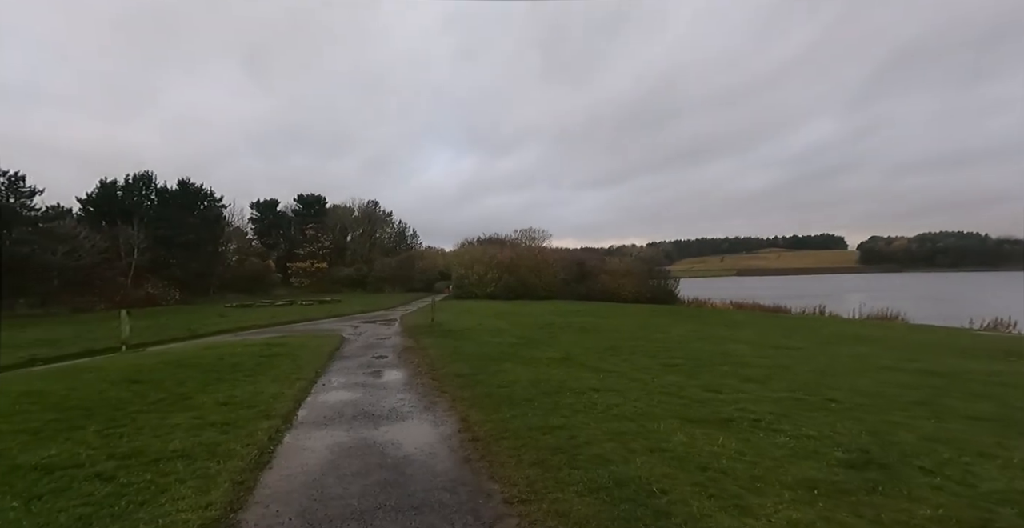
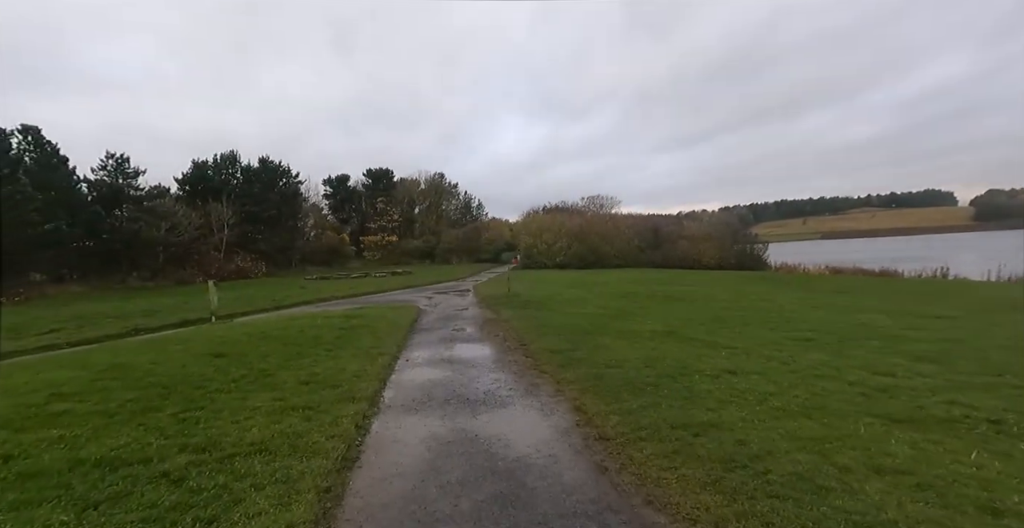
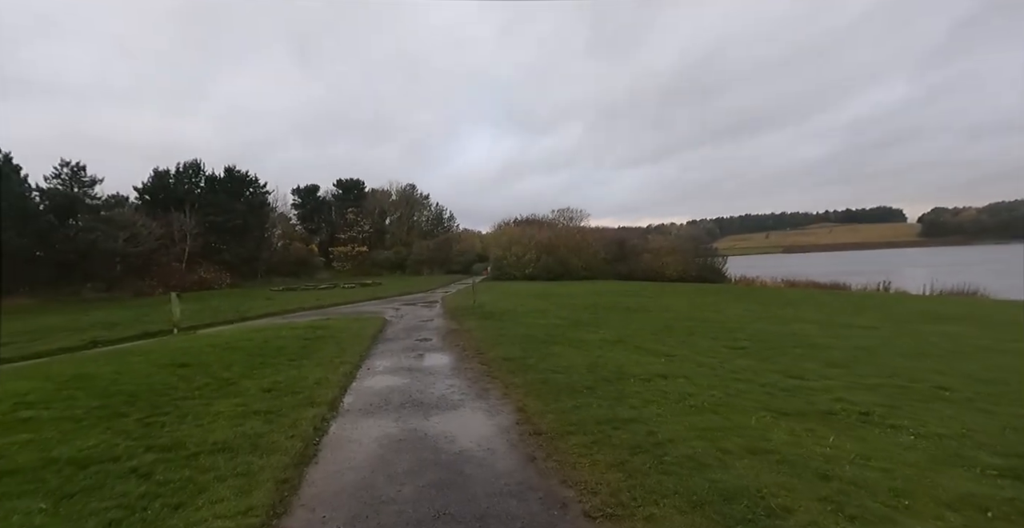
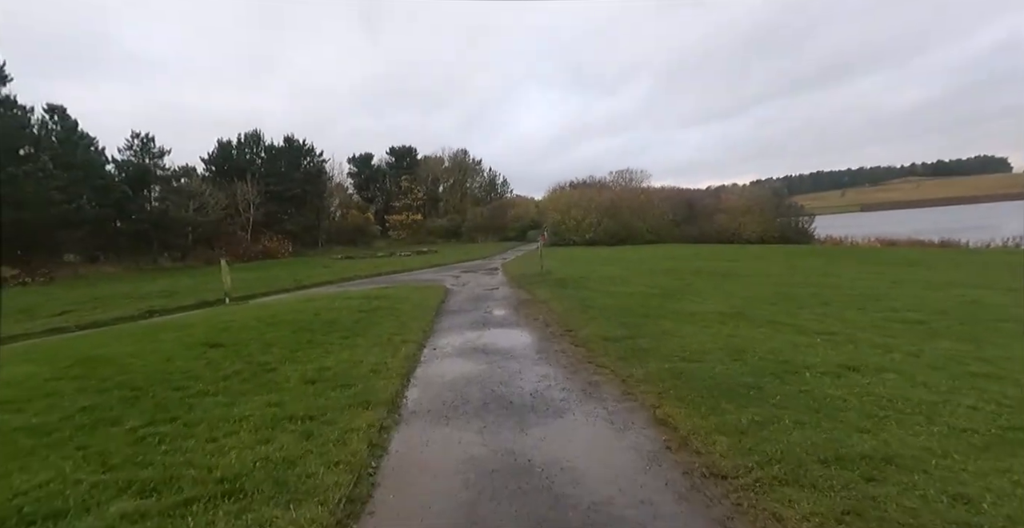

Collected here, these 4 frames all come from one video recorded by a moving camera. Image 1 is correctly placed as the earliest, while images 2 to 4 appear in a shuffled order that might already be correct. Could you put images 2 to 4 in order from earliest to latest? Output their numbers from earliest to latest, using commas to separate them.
3, 2, 4
